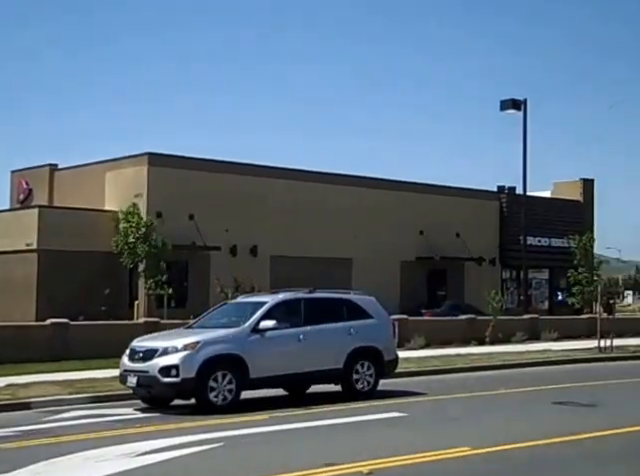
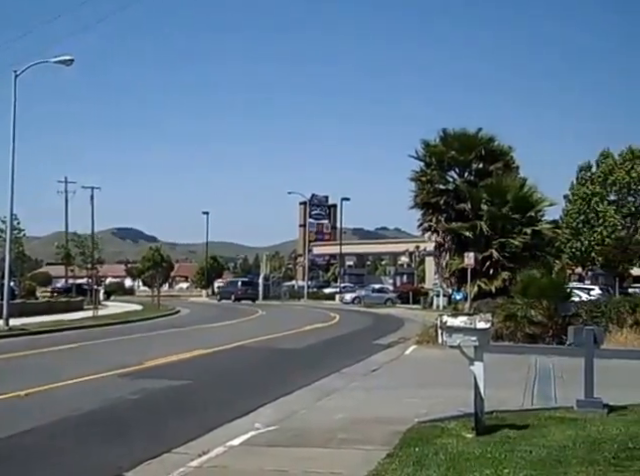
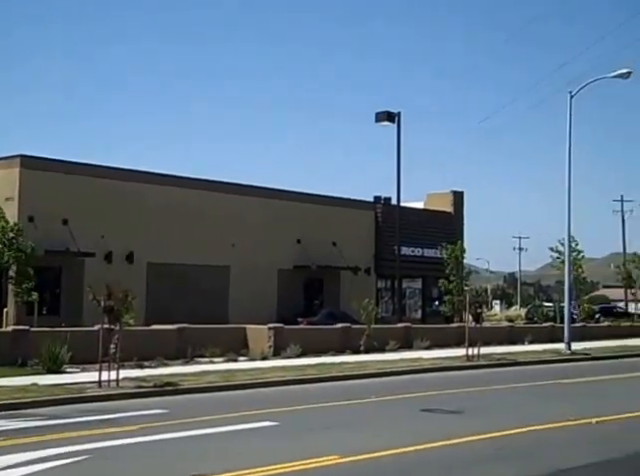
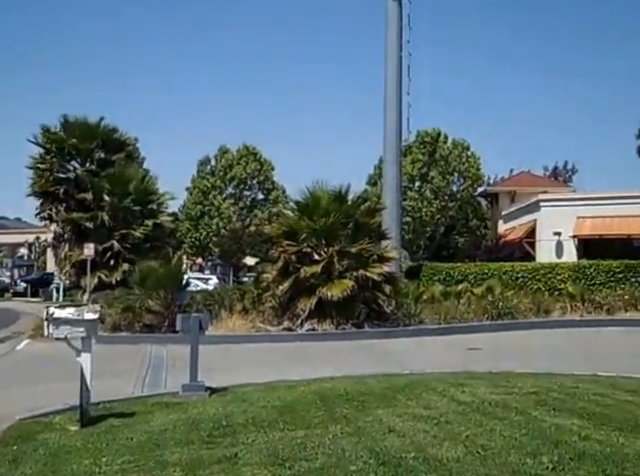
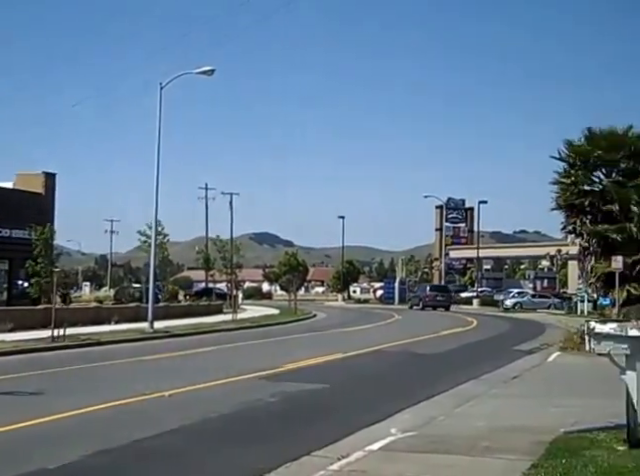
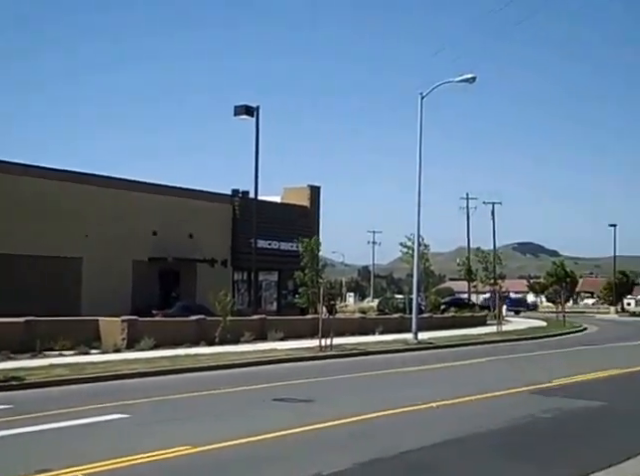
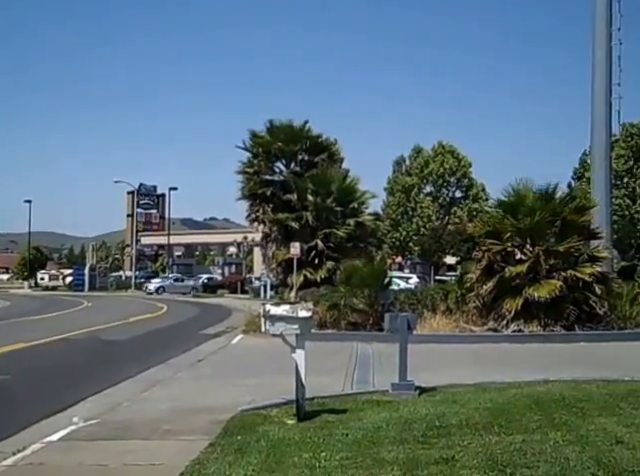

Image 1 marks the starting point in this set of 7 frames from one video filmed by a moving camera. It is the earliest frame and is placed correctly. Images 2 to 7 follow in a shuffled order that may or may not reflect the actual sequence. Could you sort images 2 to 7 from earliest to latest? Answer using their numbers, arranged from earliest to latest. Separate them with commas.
3, 6, 5, 2, 7, 4
